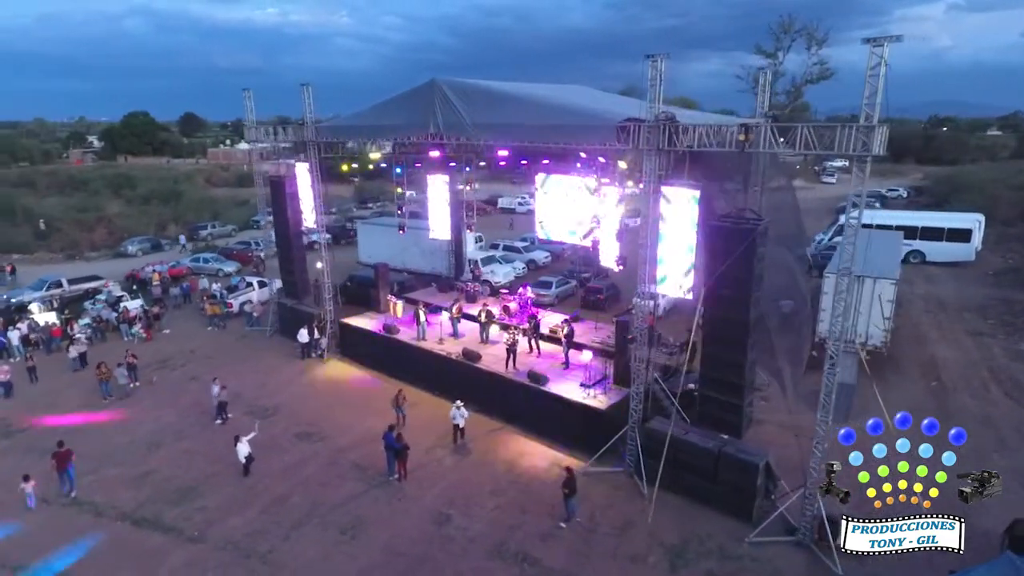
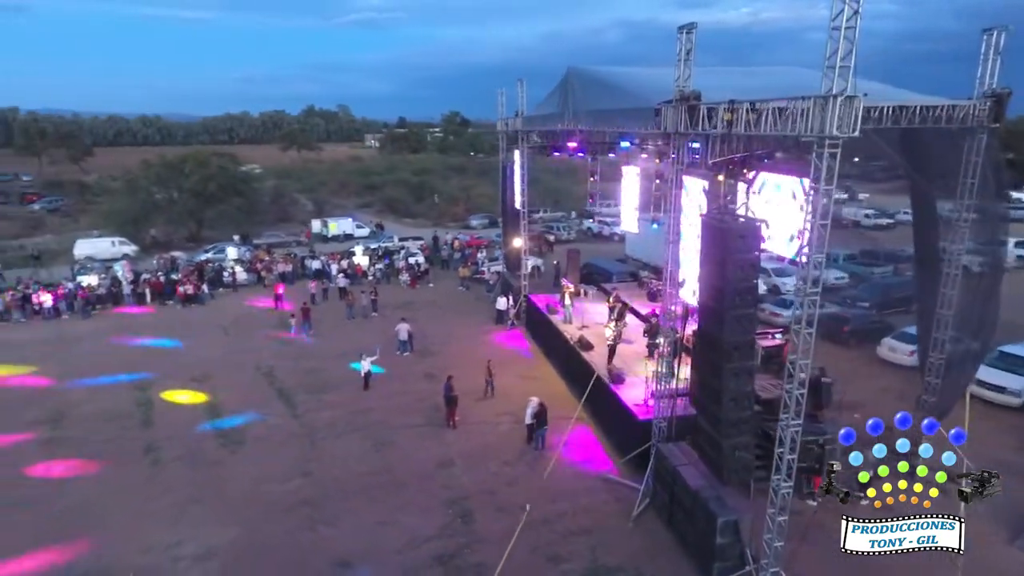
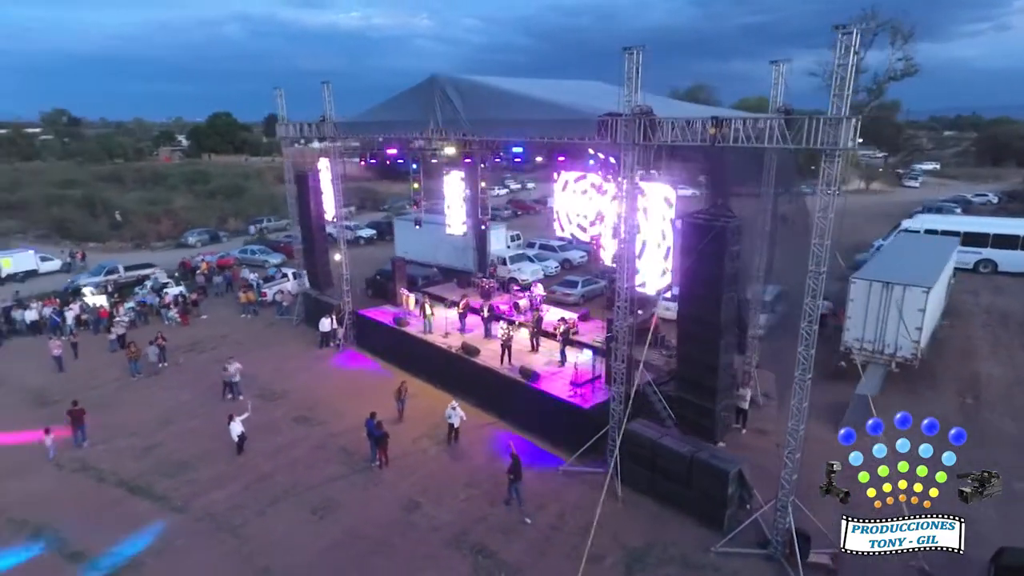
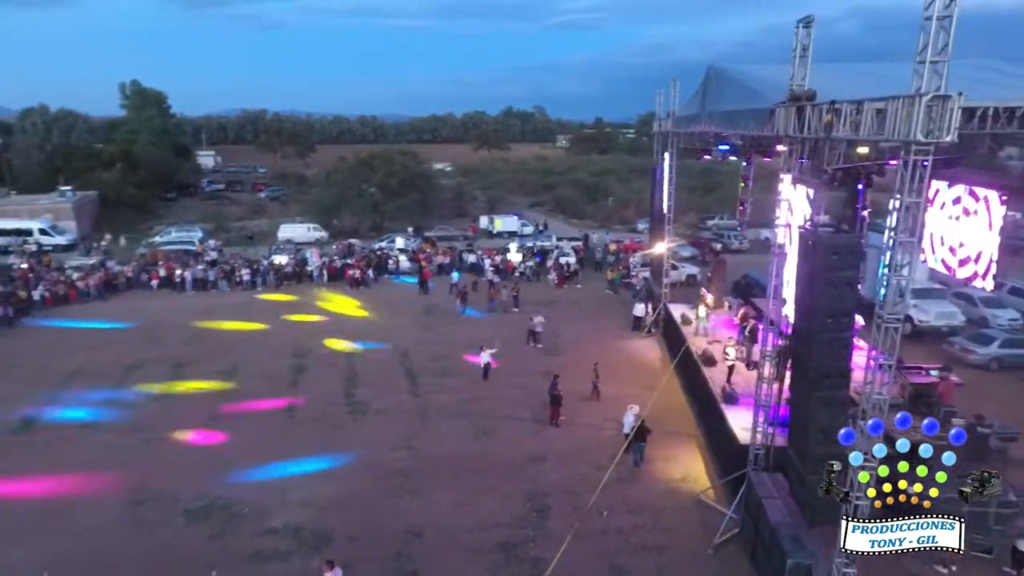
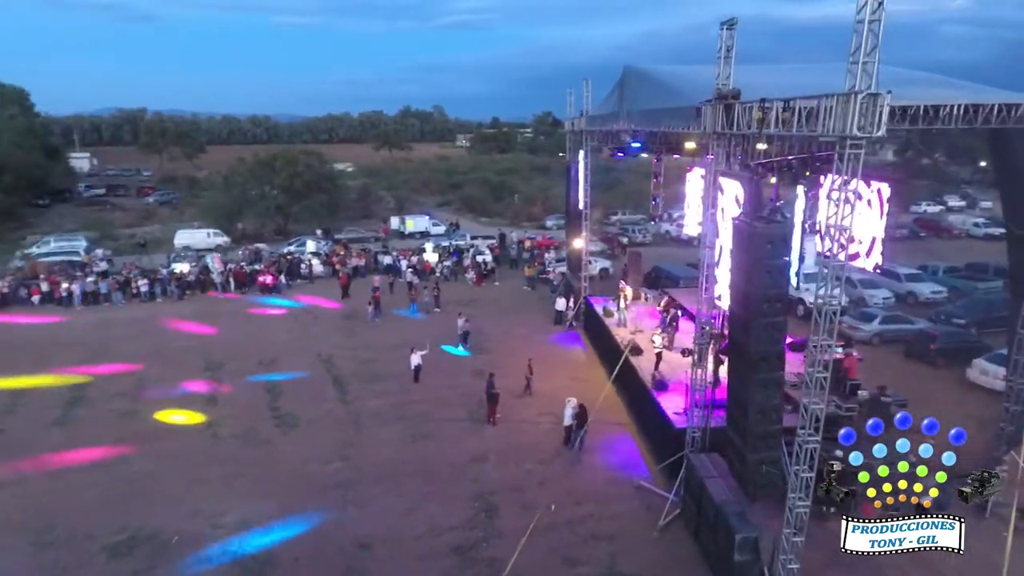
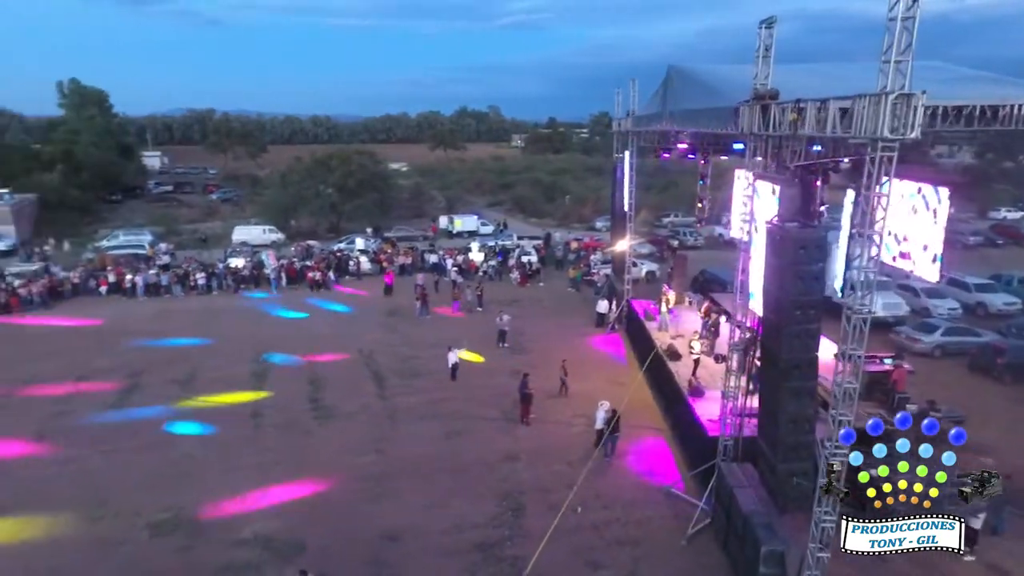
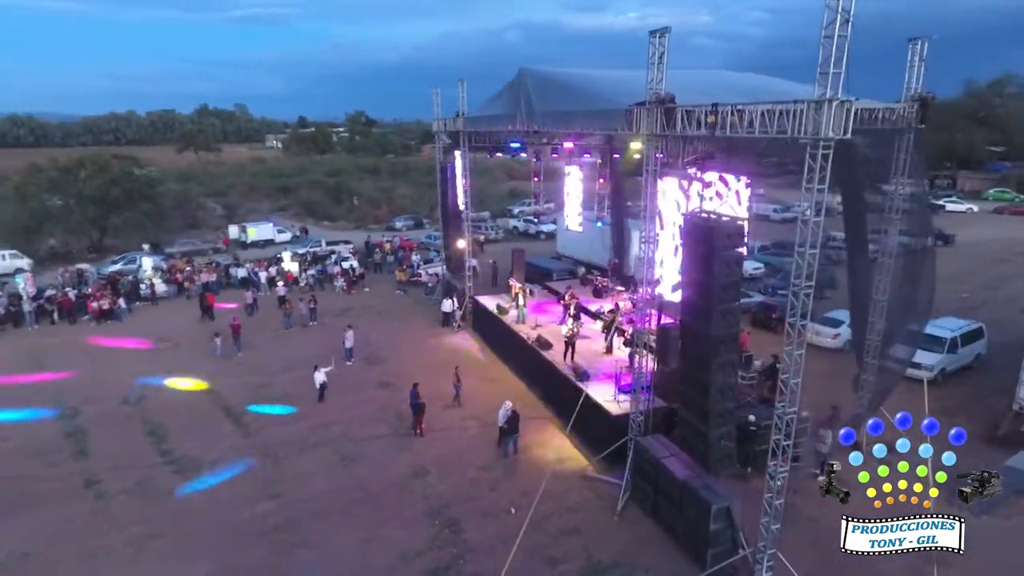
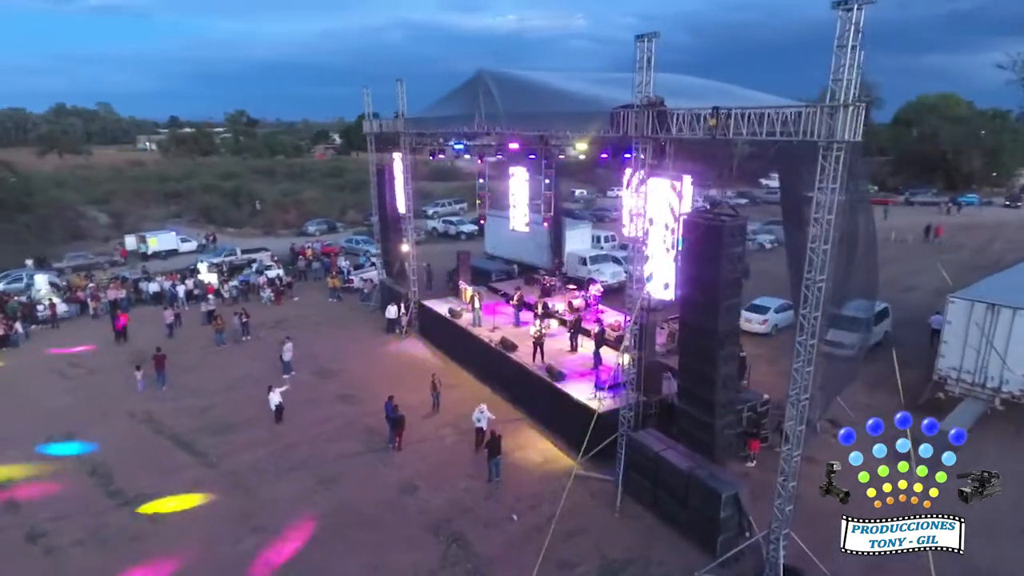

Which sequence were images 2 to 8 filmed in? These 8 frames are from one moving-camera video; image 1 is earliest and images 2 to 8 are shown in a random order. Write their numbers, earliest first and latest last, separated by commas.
3, 8, 7, 2, 5, 6, 4
